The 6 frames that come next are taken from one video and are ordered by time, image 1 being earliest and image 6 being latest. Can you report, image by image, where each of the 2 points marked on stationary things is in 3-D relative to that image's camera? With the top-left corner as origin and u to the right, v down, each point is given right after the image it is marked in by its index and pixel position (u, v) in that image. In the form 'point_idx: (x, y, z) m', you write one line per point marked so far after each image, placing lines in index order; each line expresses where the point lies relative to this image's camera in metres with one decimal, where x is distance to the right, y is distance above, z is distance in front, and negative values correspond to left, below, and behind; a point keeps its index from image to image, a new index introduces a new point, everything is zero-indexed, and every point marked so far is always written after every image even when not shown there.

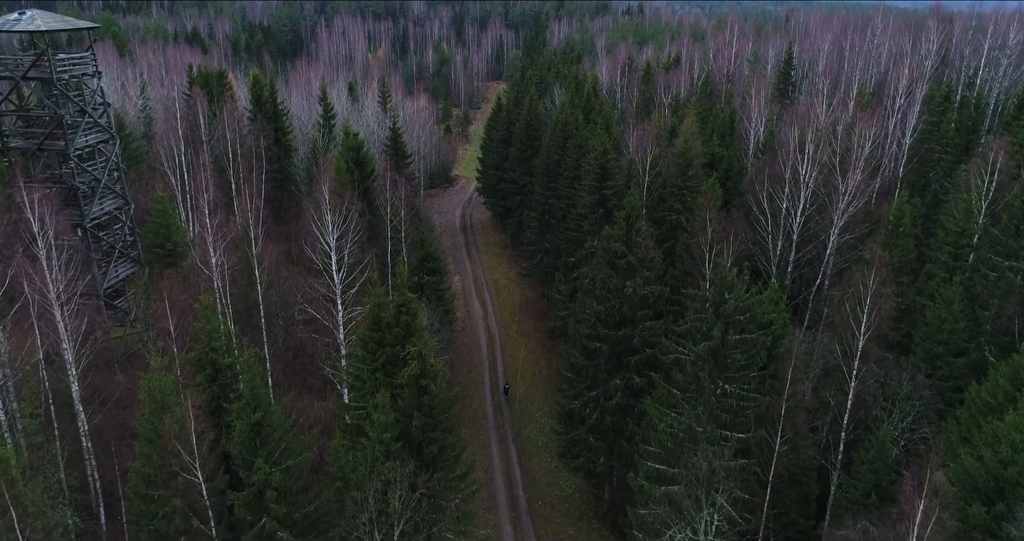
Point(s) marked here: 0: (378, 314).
0: (-4.0, -1.3, +18.6) m
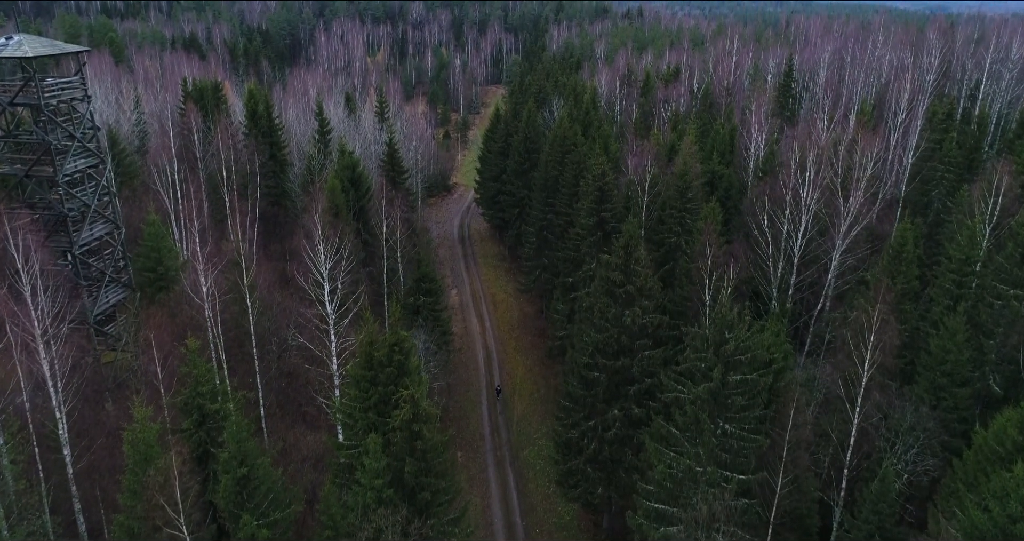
0: (-4.1, -2.4, +18.2) m
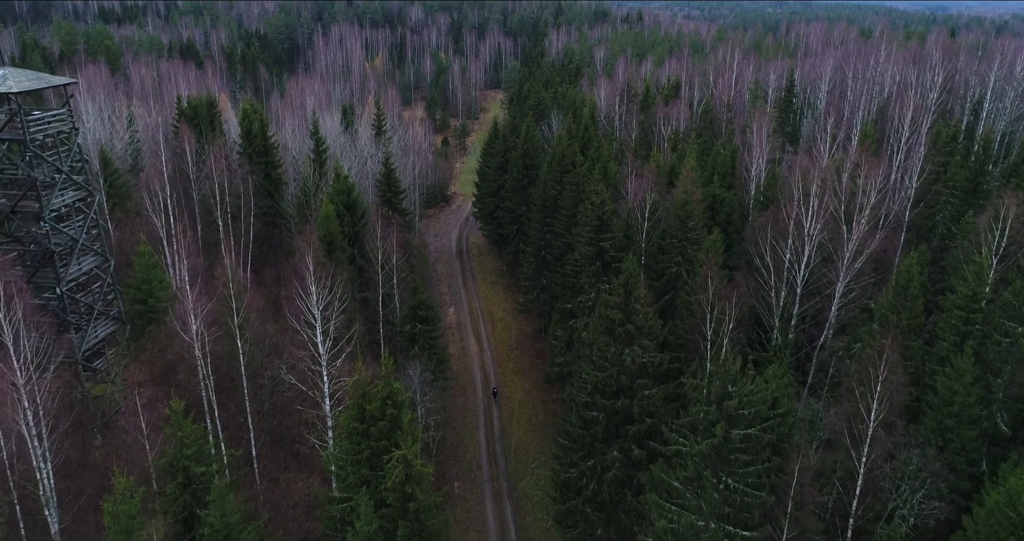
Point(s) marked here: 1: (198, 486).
0: (-4.2, -3.8, +17.6) m
1: (-8.1, -5.5, +16.0) m
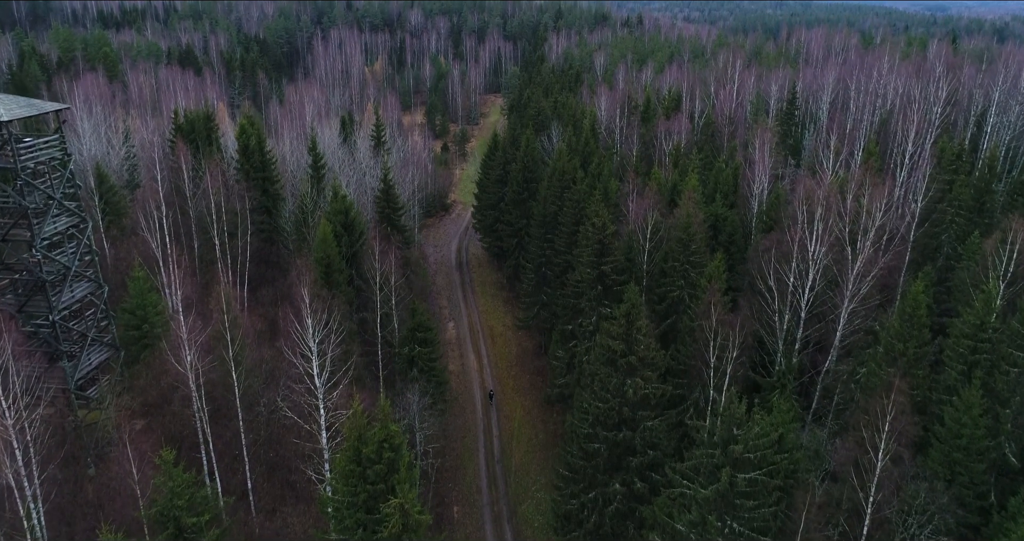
0: (-4.2, -4.9, +17.2) m
1: (-8.1, -6.6, +15.6) m
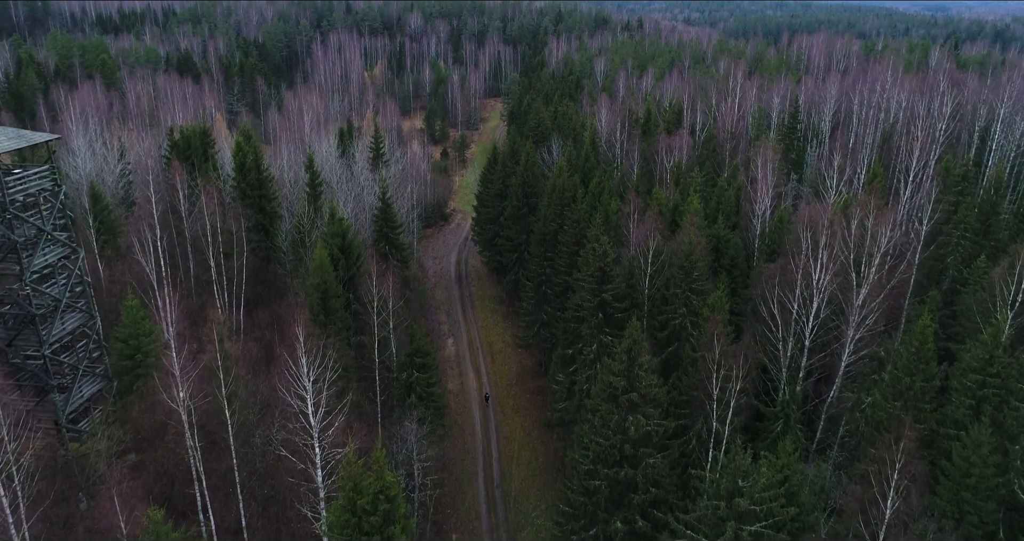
0: (-4.3, -6.1, +16.8) m
1: (-8.1, -7.8, +15.1) m
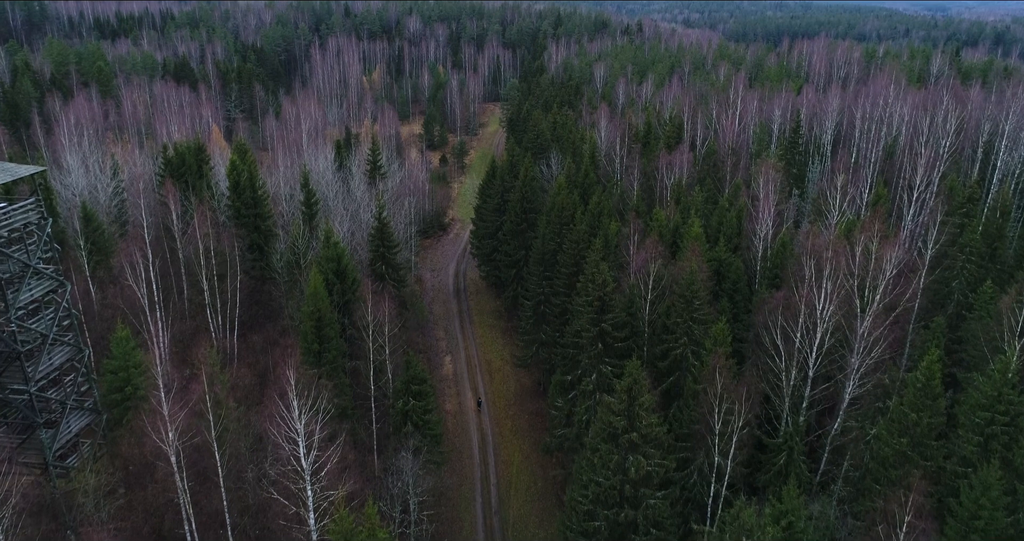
0: (-4.3, -7.4, +16.2) m
1: (-8.2, -9.1, +14.6) m
